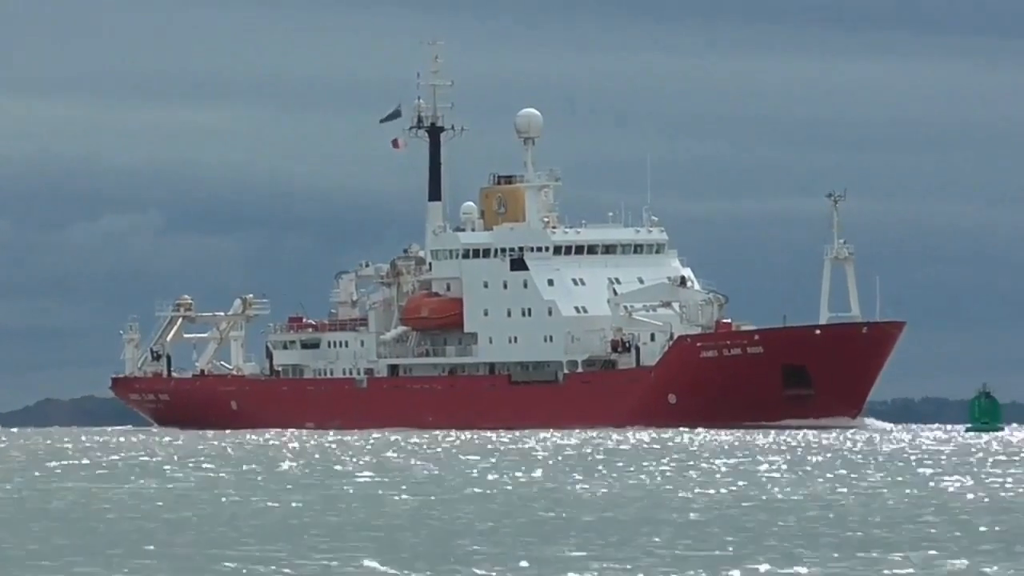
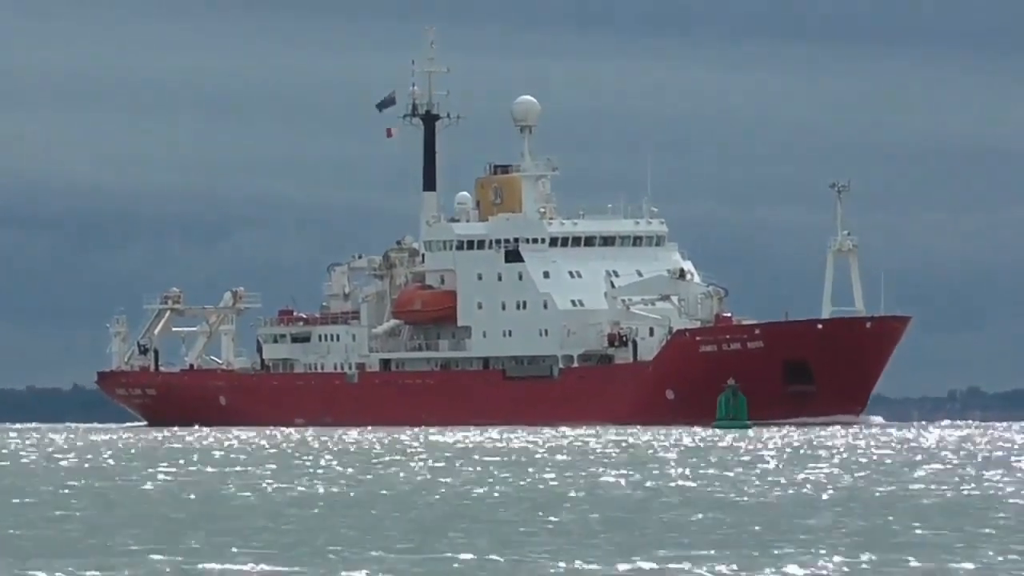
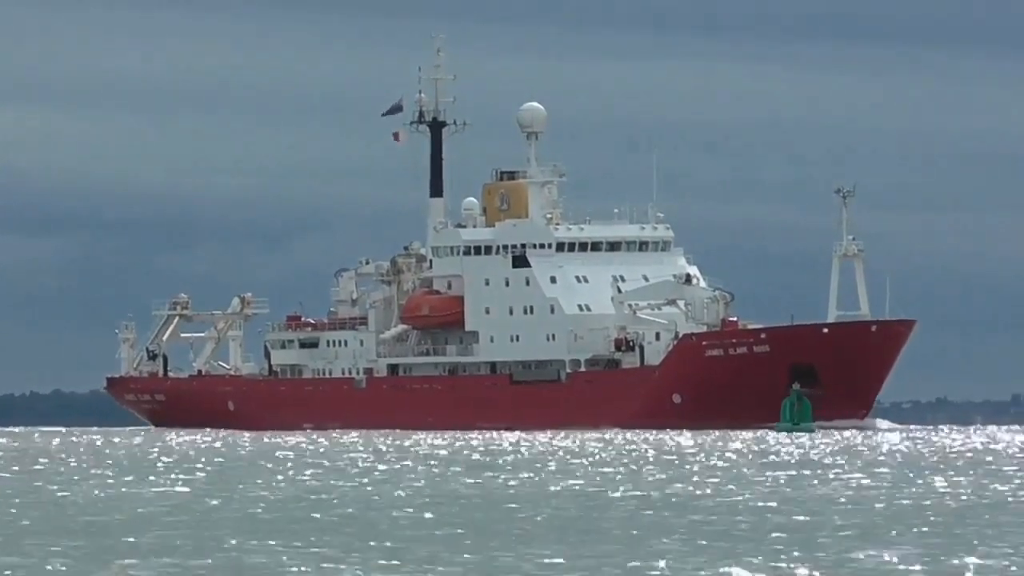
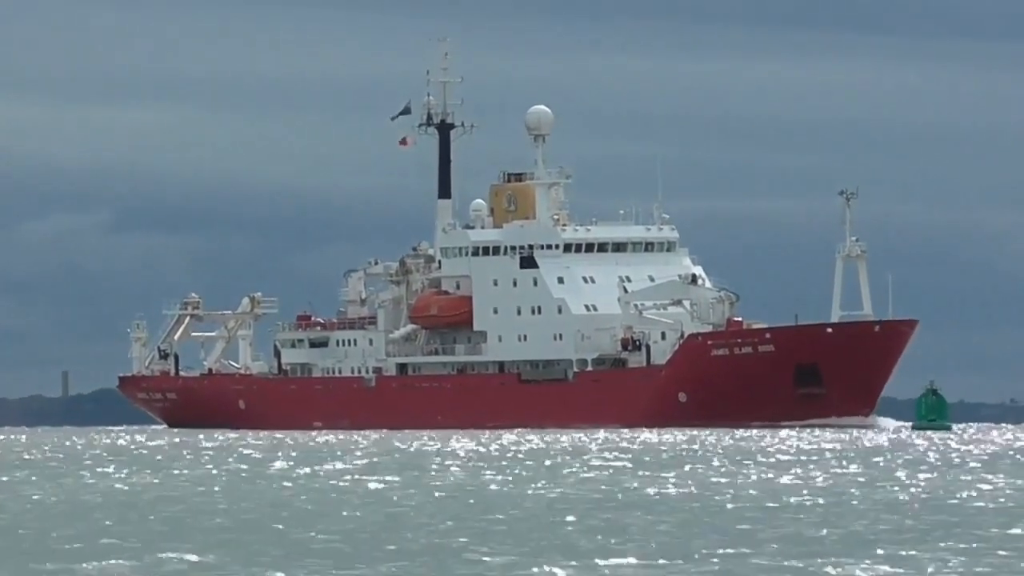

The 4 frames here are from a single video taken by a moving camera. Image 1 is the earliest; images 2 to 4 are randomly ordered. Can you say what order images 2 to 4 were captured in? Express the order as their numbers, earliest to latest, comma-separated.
4, 3, 2
